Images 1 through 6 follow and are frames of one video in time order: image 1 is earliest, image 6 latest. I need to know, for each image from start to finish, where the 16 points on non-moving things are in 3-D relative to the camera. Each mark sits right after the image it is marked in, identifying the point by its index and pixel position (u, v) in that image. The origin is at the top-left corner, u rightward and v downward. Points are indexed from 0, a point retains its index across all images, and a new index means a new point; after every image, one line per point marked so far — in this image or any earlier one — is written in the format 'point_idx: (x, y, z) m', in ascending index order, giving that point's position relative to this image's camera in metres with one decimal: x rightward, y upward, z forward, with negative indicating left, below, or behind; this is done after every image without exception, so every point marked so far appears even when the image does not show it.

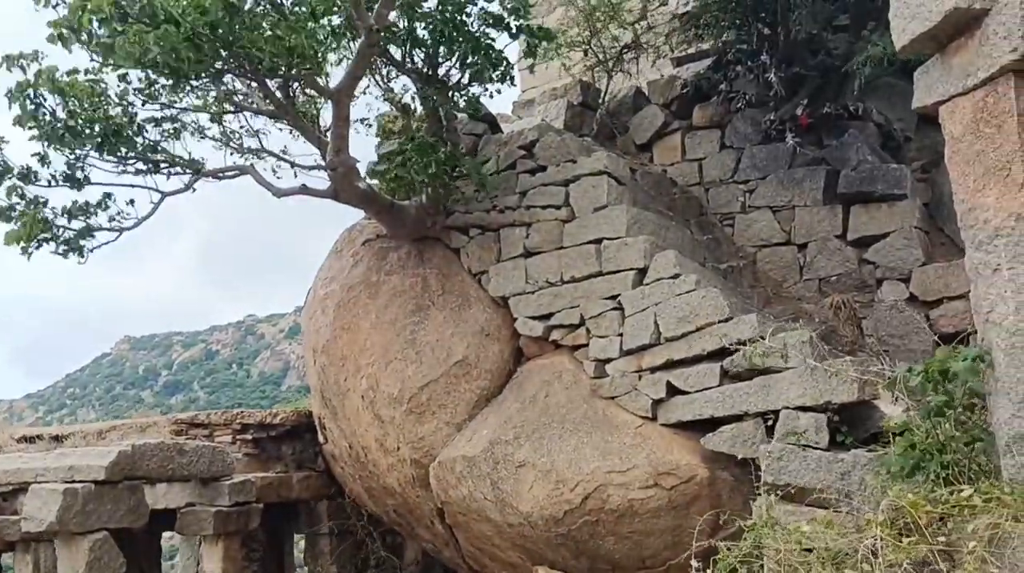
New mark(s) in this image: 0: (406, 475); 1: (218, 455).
0: (-0.6, -1.0, +4.9) m
1: (-1.7, -1.0, +5.3) m
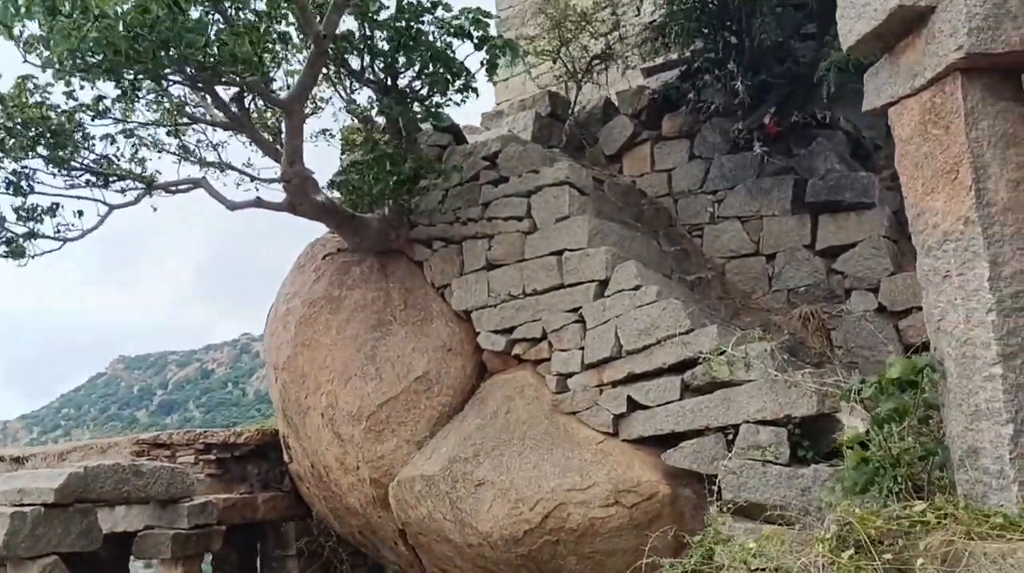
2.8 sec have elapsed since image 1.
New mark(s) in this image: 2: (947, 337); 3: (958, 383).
0: (-0.7, -1.1, +4.8) m
1: (-1.9, -1.1, +5.2) m
2: (+1.2, -0.1, +2.5) m
3: (+1.2, -0.3, +2.5) m
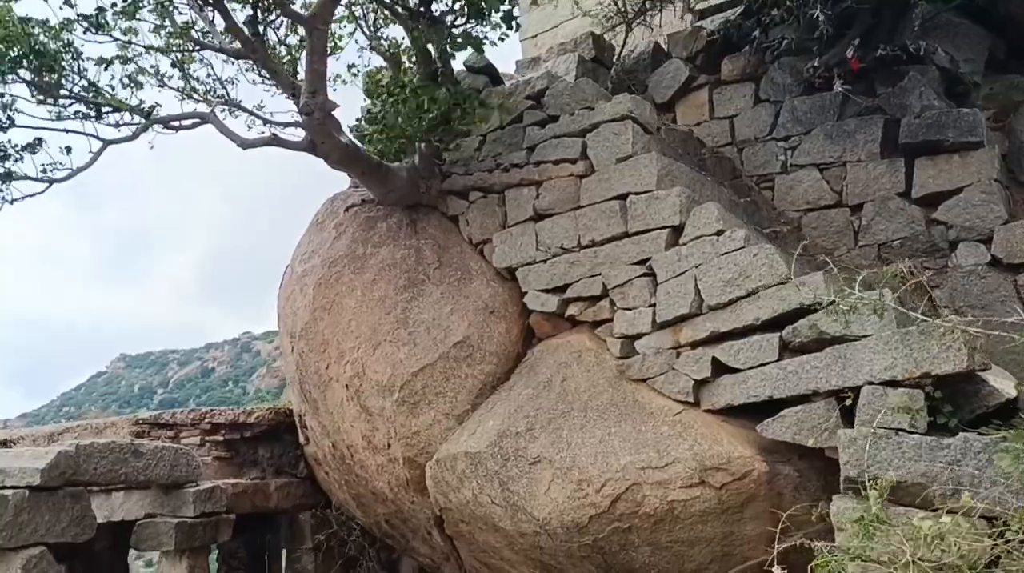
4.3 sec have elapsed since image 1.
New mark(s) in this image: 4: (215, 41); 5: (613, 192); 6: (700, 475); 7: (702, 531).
0: (-0.5, -0.9, +4.2) m
1: (-1.7, -0.9, +4.6) m
2: (+1.4, +0.1, +1.9) m
3: (+1.4, 0.0, +1.9) m
4: (-1.3, +1.1, +4.2) m
5: (+0.4, +0.4, +3.9) m
6: (+0.7, -0.7, +3.3) m
7: (+0.7, -0.9, +3.3) m
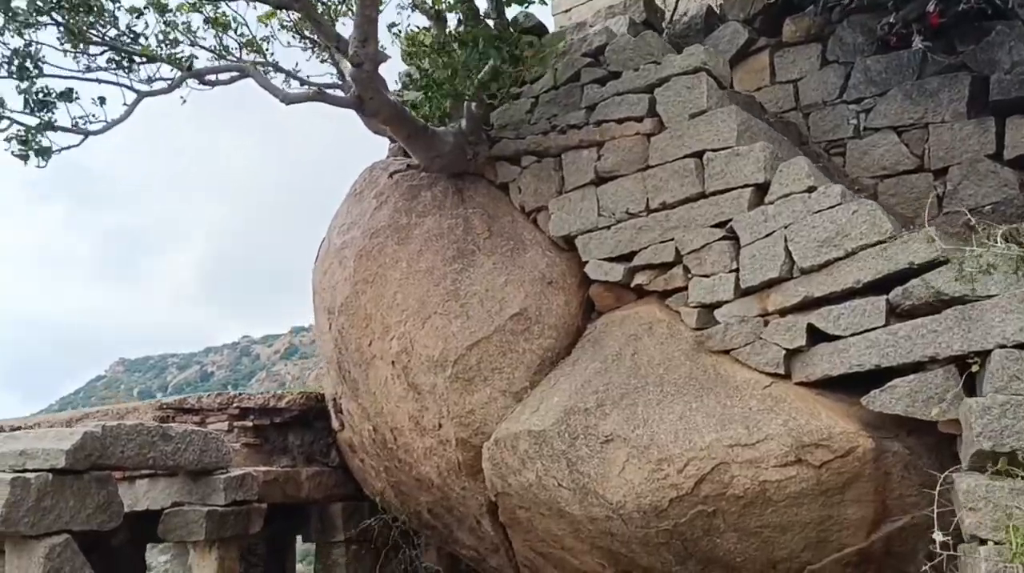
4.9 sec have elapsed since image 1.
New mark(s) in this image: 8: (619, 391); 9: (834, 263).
0: (-0.3, -0.7, +3.9) m
1: (-1.4, -0.7, +4.3) m
2: (+1.7, +0.2, +1.6) m
3: (+1.7, +0.1, +1.6) m
4: (-1.1, +1.2, +3.9) m
5: (+0.7, +0.5, +3.6) m
6: (+0.9, -0.5, +3.0) m
7: (+0.9, -0.7, +3.0) m
8: (+0.4, -0.4, +3.4) m
9: (+1.1, +0.1, +3.1) m
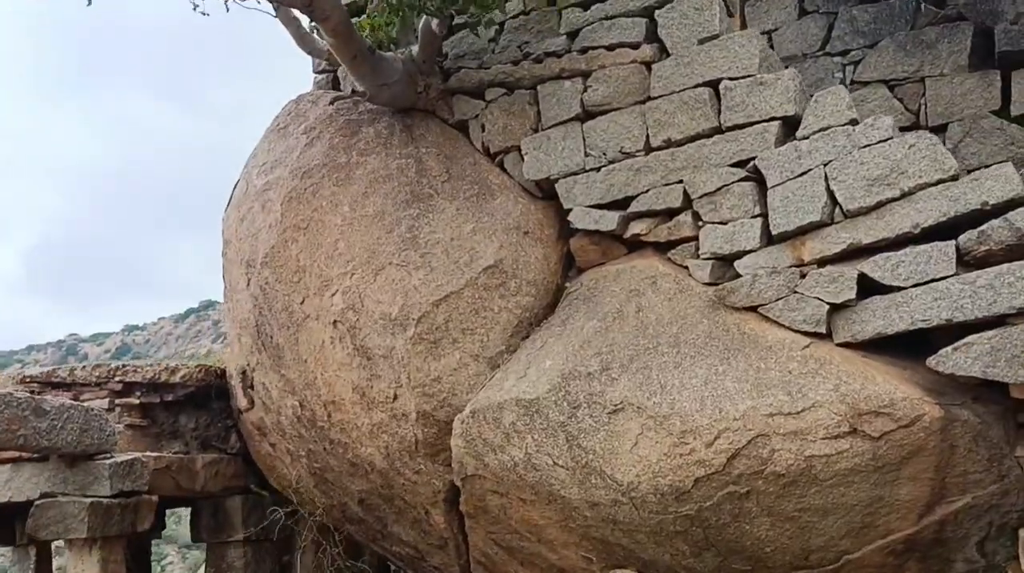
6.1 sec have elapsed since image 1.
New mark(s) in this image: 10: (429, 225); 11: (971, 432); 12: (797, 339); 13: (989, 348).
0: (-0.4, -0.5, +3.3) m
1: (-1.6, -0.5, +3.5) m
2: (+1.9, +0.4, +1.3) m
3: (+1.9, +0.2, +1.2) m
4: (-1.1, +1.4, +3.1) m
5: (+0.6, +0.7, +3.1) m
6: (+0.9, -0.4, +2.5) m
7: (+0.9, -0.6, +2.6) m
8: (+0.4, -0.2, +2.8) m
9: (+1.1, +0.2, +2.7) m
10: (-0.3, +0.2, +3.4) m
11: (+1.2, -0.4, +2.5) m
12: (+0.8, -0.2, +2.7) m
13: (+1.2, -0.2, +2.4) m
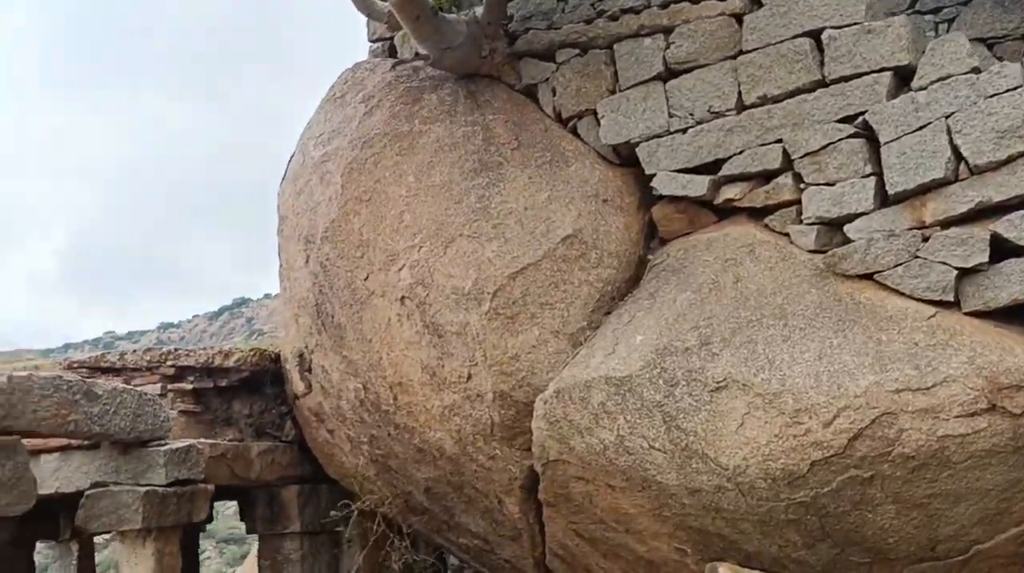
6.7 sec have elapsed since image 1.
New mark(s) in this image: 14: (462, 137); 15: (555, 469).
0: (-0.1, -0.4, +3.1) m
1: (-1.3, -0.4, +3.3) m
2: (+2.1, +0.4, +1.0) m
3: (+2.1, +0.3, +1.0) m
4: (-0.9, +1.5, +2.9) m
5: (+0.9, +0.8, +2.9) m
6: (+1.2, -0.3, +2.3) m
7: (+1.2, -0.5, +2.3) m
8: (+0.6, -0.1, +2.6) m
9: (+1.3, +0.3, +2.4) m
10: (0.0, +0.3, +3.2) m
11: (+1.5, -0.3, +2.3) m
12: (+1.1, -0.1, +2.5) m
13: (+1.5, -0.1, +2.2) m
14: (-0.2, +0.6, +3.4) m
15: (+0.1, -0.6, +2.9) m
